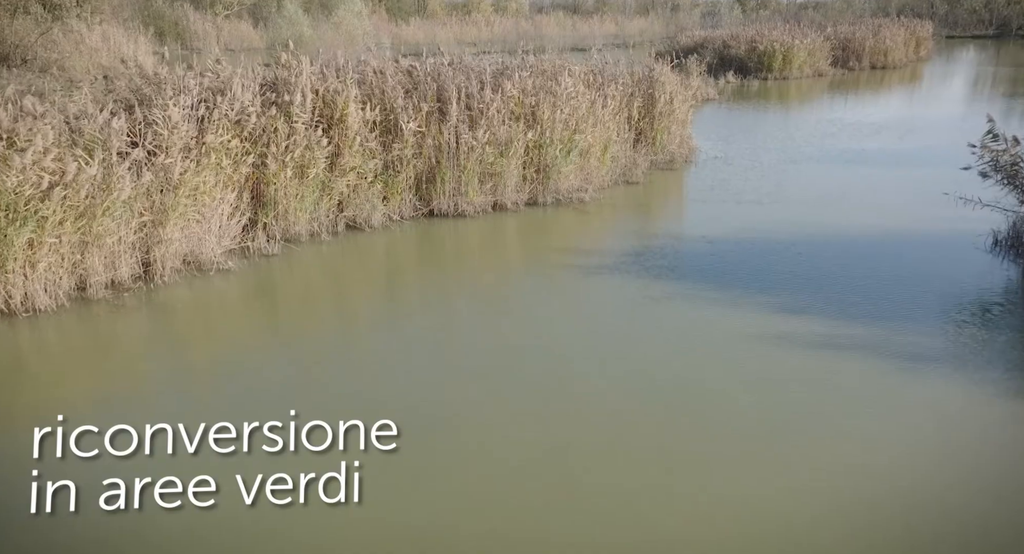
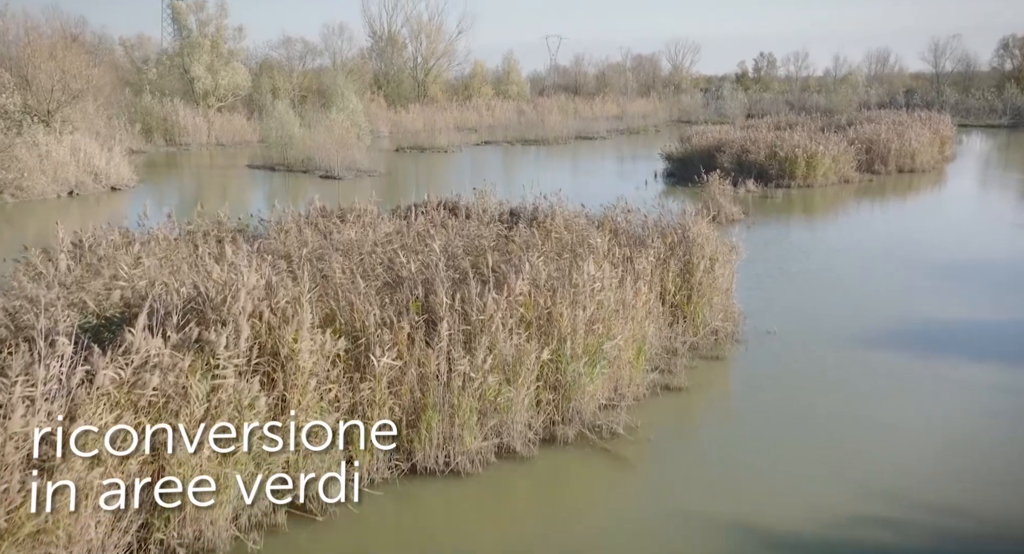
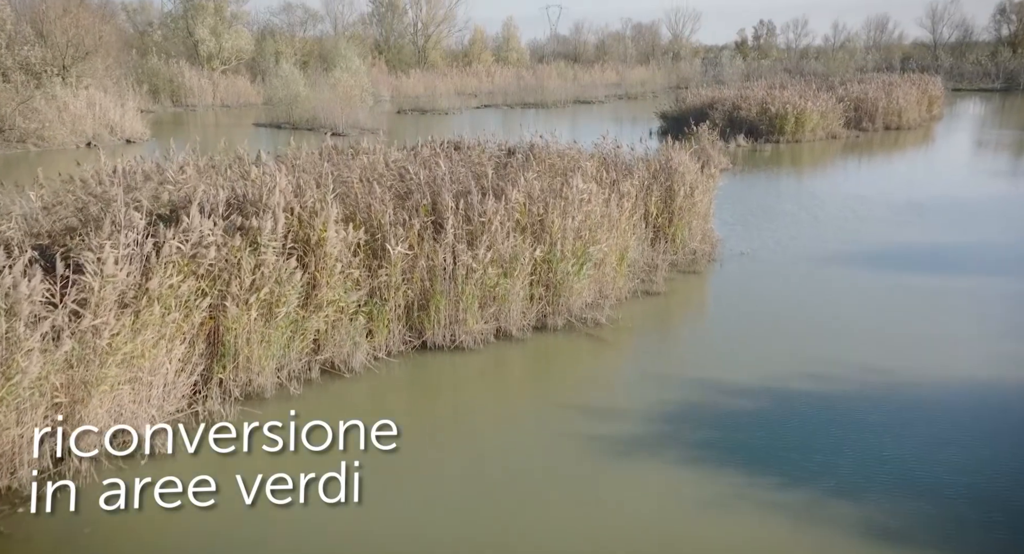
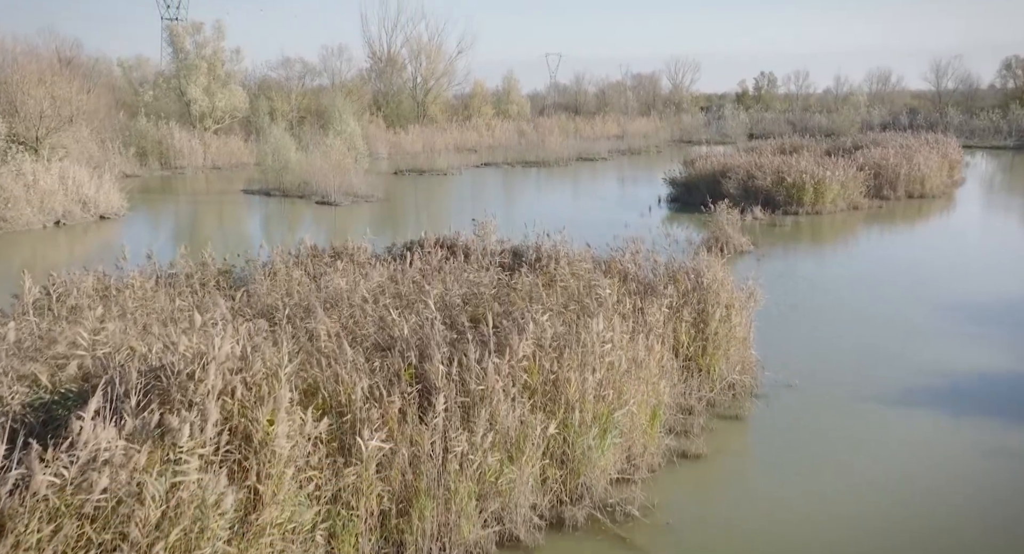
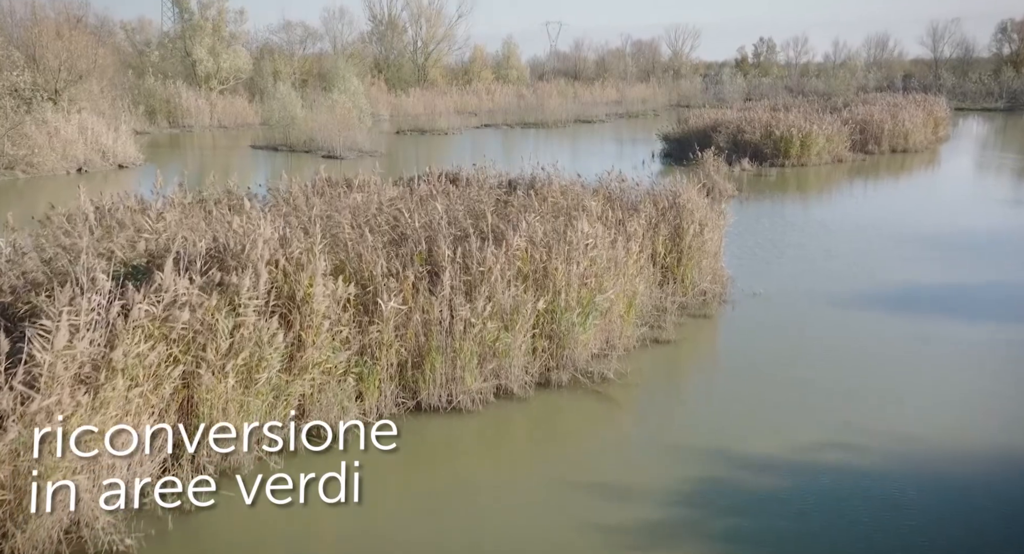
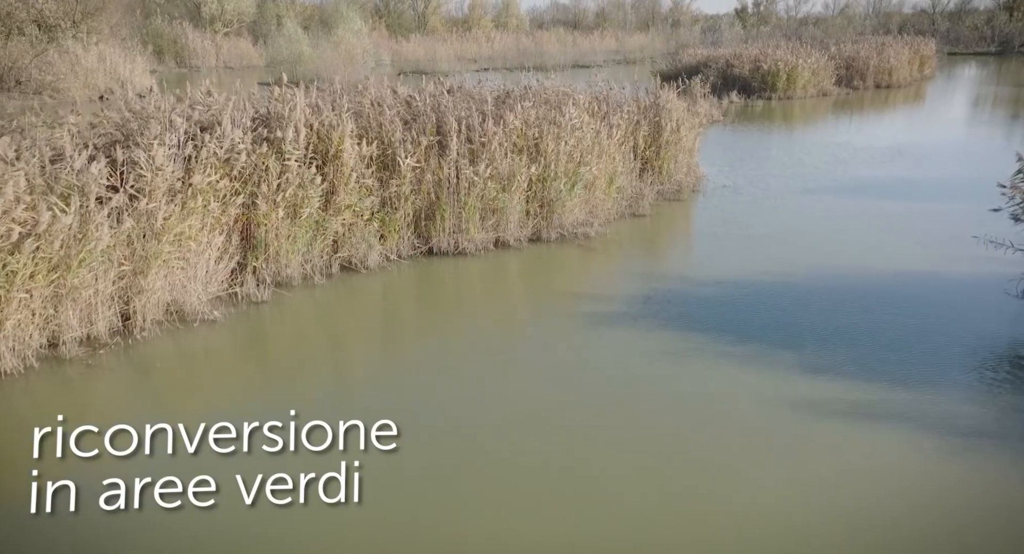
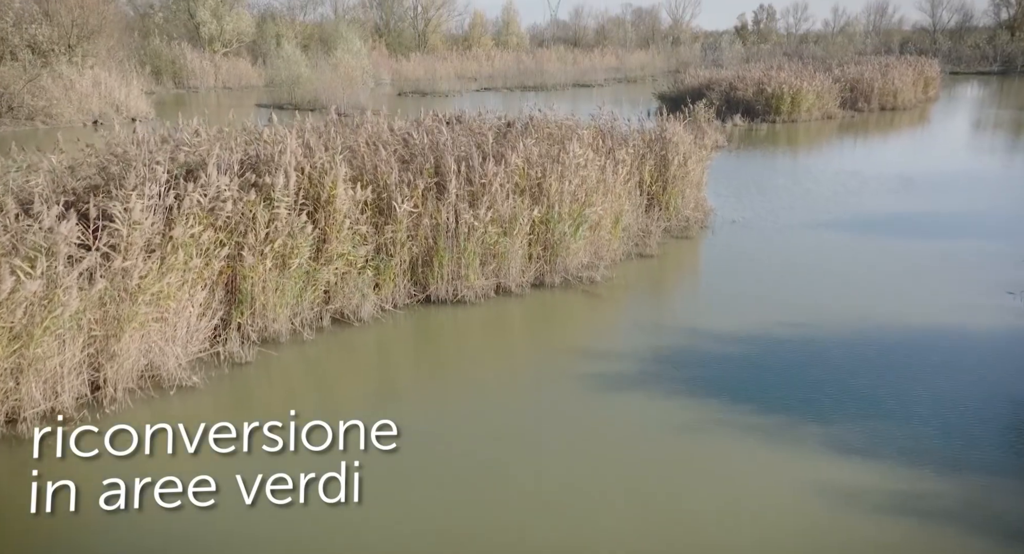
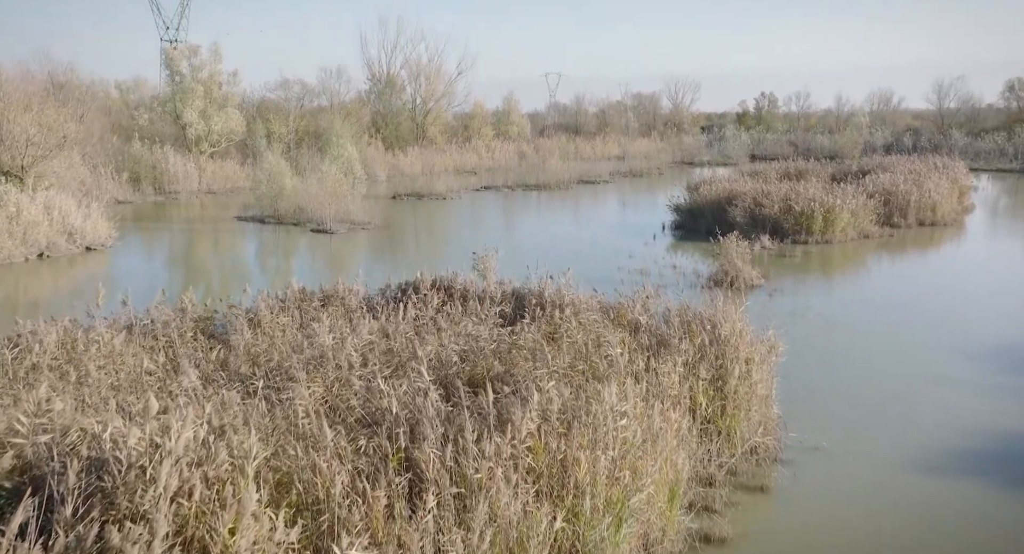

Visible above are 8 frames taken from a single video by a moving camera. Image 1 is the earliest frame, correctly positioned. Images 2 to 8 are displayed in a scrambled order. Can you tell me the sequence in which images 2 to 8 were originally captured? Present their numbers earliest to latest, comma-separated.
6, 7, 3, 5, 2, 4, 8
